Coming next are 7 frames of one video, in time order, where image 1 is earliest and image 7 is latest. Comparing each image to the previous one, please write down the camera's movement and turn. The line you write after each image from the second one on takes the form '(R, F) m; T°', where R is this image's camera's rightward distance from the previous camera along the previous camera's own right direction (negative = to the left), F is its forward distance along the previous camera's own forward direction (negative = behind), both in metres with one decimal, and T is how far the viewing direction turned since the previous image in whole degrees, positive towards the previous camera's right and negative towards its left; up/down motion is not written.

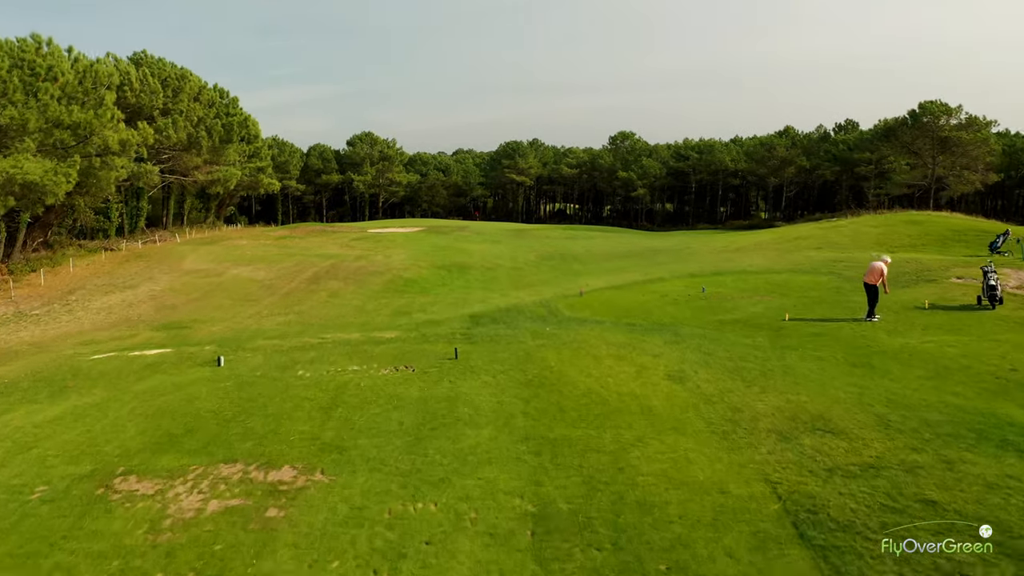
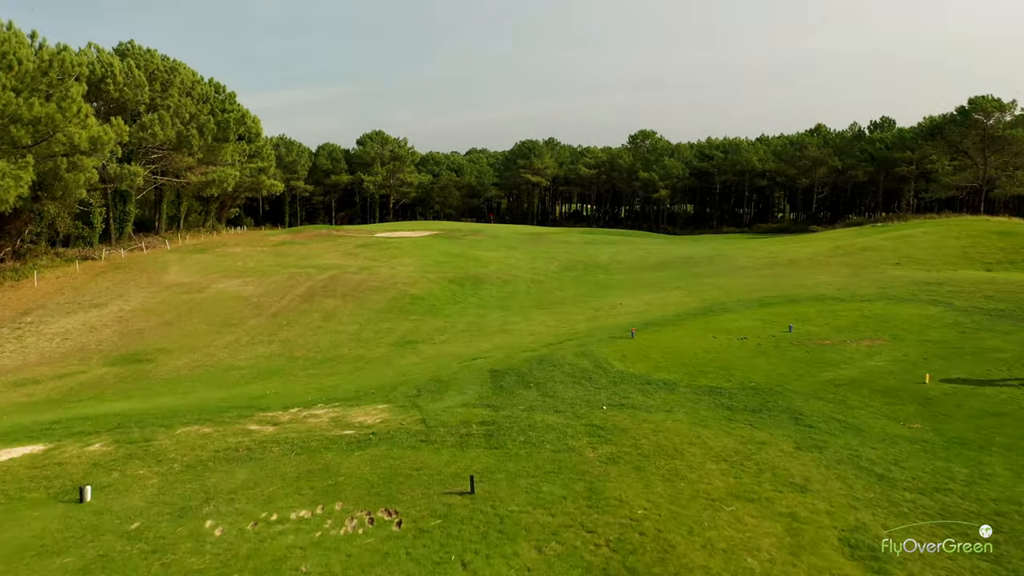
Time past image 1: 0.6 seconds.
(-0.3, +3.2) m; -1°
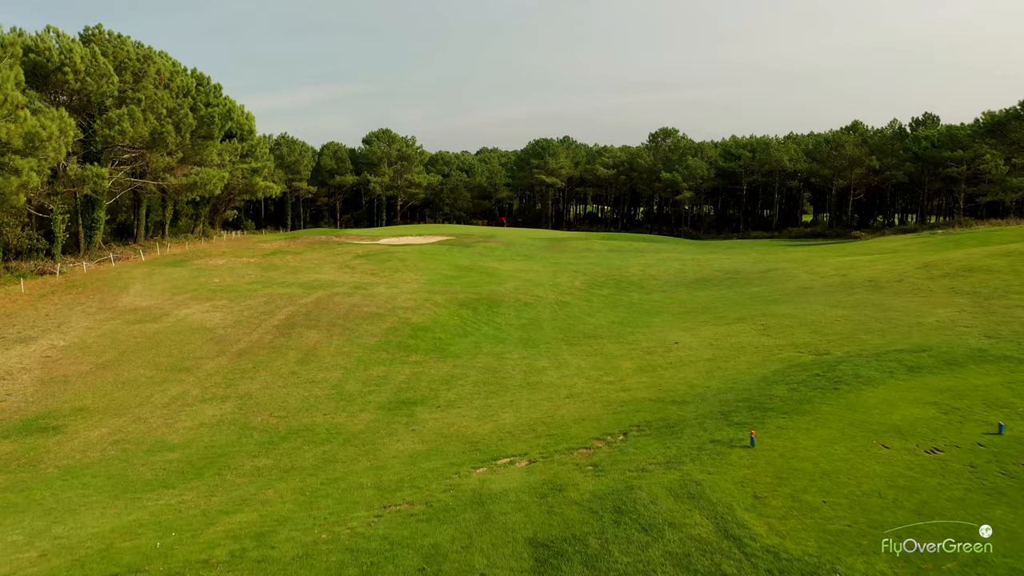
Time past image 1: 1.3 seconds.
(-0.3, +4.1) m; -1°
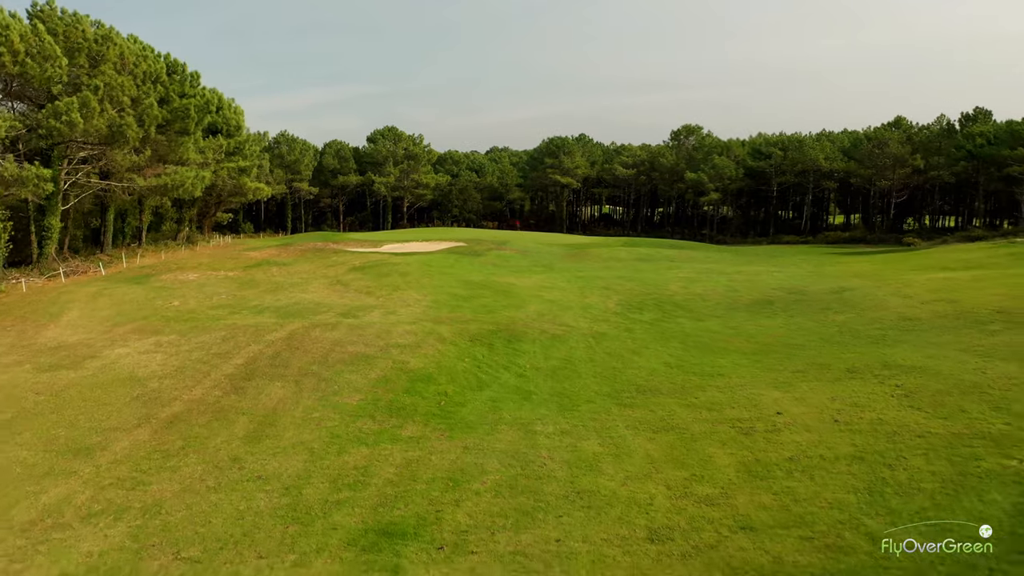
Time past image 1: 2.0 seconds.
(-0.4, +4.4) m; -1°
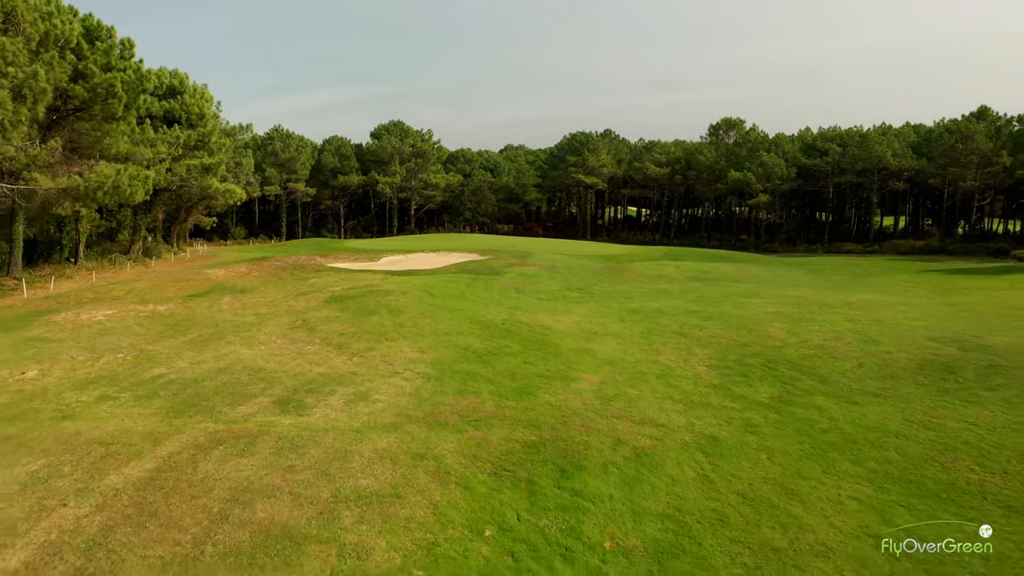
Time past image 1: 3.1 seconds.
(-0.5, +7.5) m; -1°
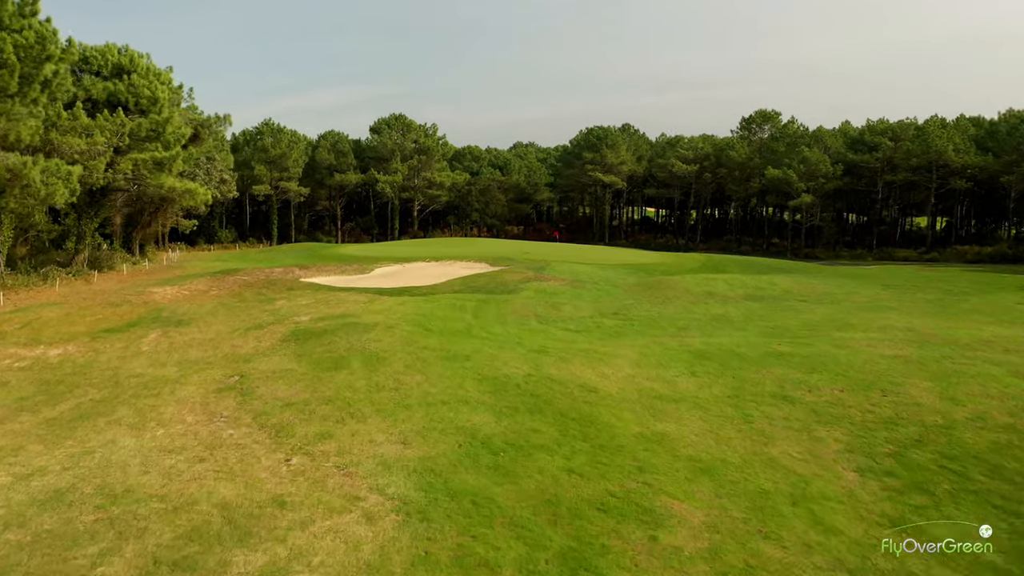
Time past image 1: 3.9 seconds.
(-0.3, +5.7) m; -1°
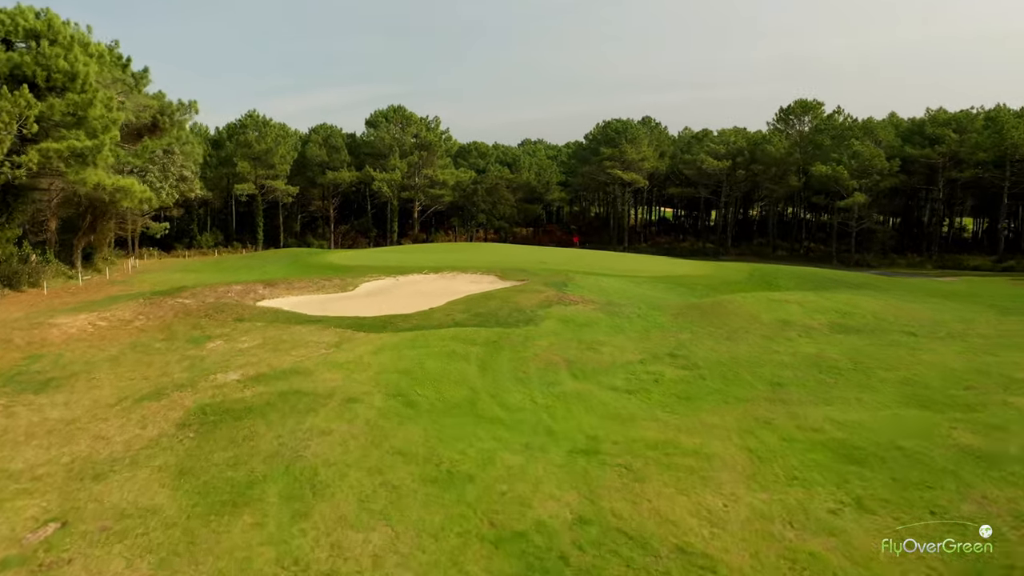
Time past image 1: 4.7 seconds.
(-0.3, +6.0) m; 0°
